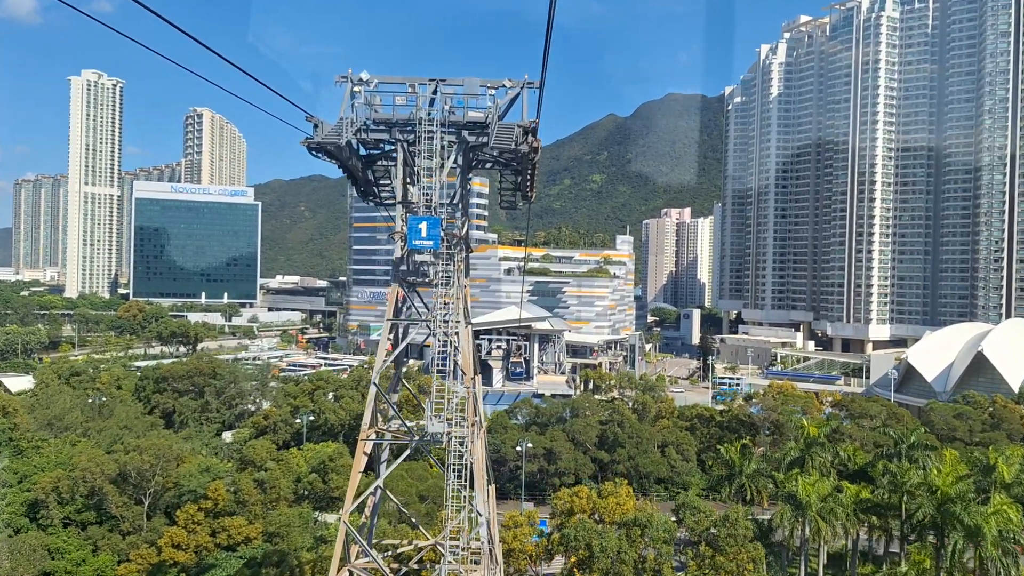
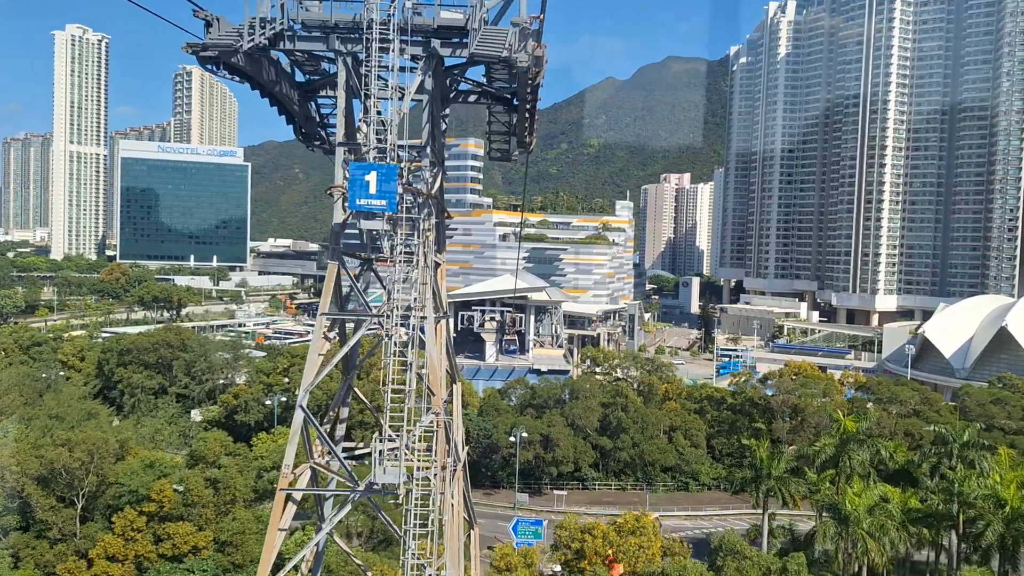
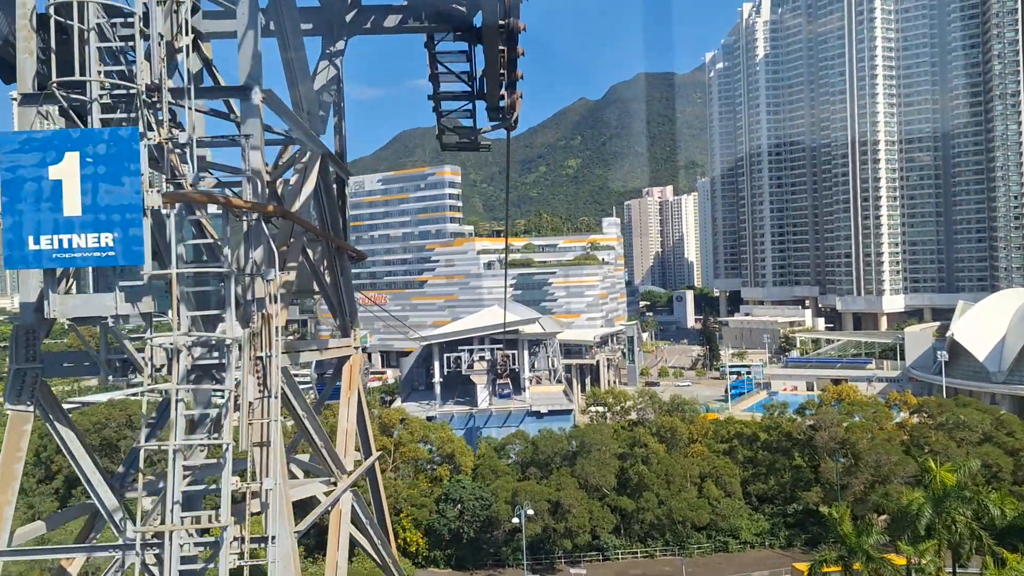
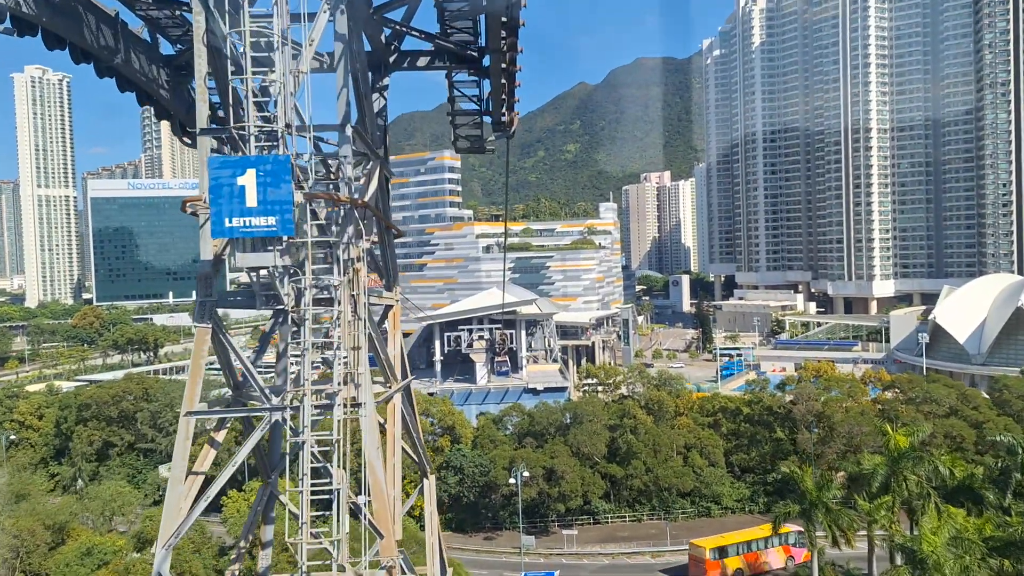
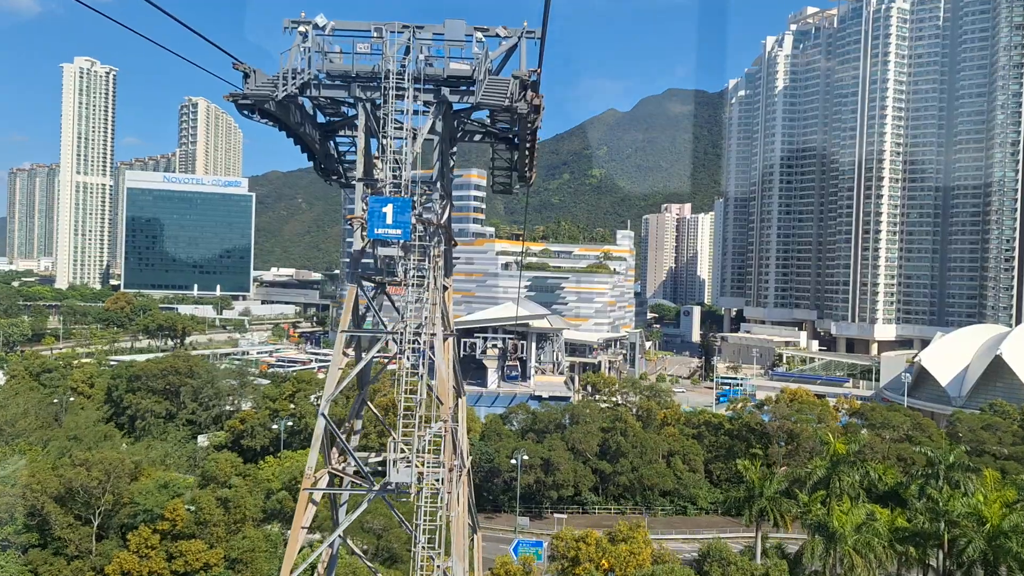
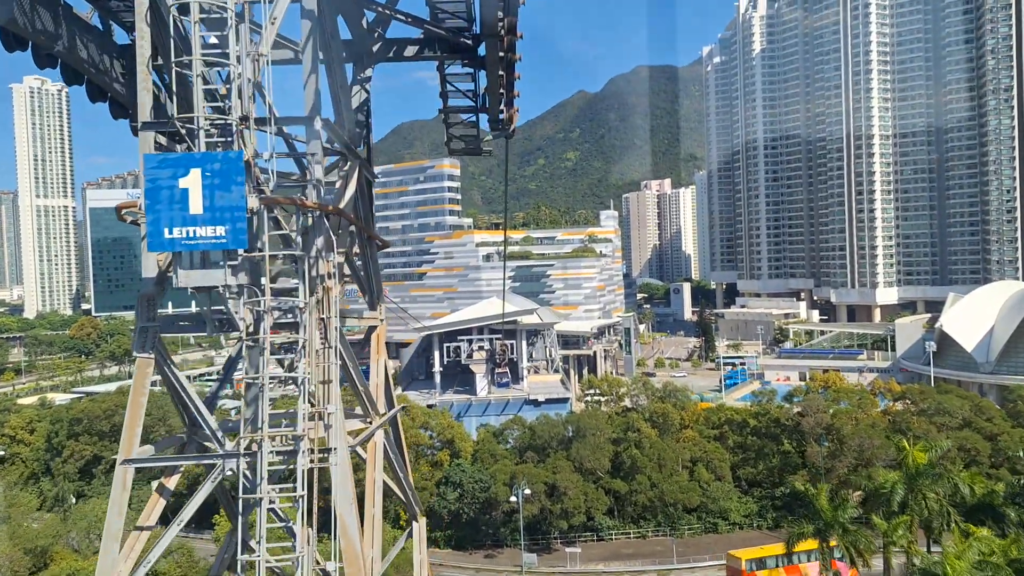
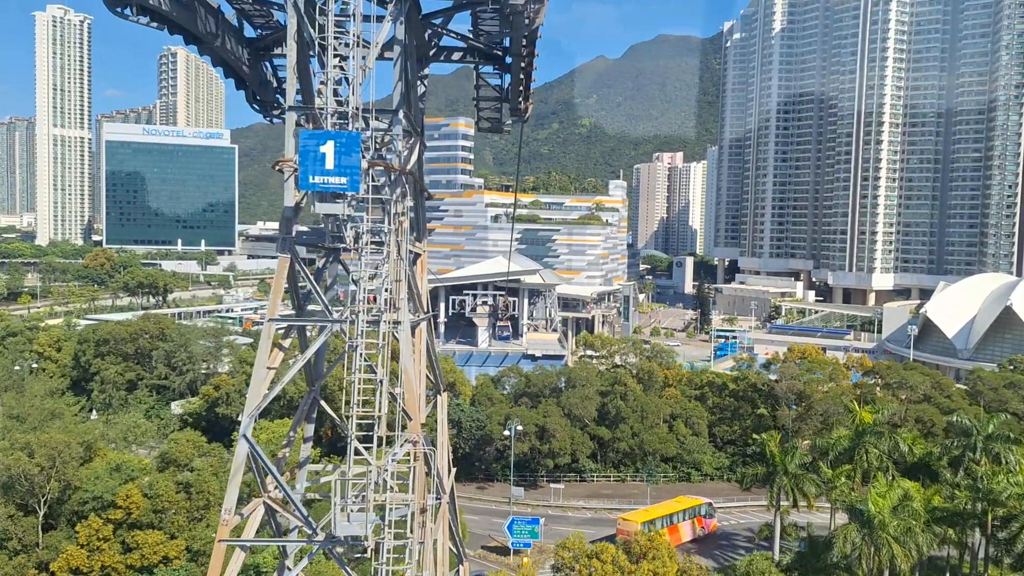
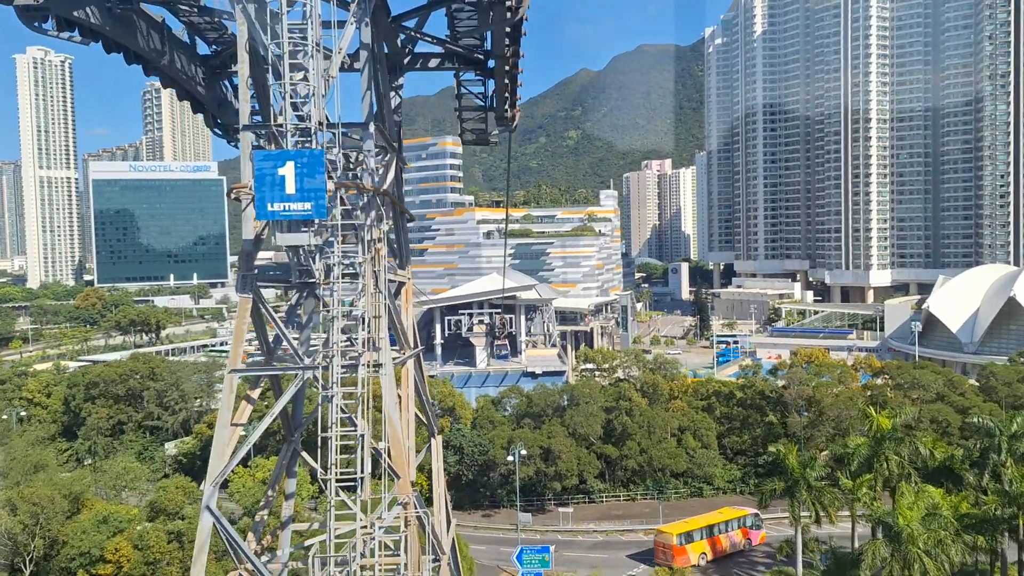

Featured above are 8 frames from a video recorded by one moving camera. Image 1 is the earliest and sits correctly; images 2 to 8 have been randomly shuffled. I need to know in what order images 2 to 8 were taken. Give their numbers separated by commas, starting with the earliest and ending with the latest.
5, 2, 7, 8, 4, 6, 3
